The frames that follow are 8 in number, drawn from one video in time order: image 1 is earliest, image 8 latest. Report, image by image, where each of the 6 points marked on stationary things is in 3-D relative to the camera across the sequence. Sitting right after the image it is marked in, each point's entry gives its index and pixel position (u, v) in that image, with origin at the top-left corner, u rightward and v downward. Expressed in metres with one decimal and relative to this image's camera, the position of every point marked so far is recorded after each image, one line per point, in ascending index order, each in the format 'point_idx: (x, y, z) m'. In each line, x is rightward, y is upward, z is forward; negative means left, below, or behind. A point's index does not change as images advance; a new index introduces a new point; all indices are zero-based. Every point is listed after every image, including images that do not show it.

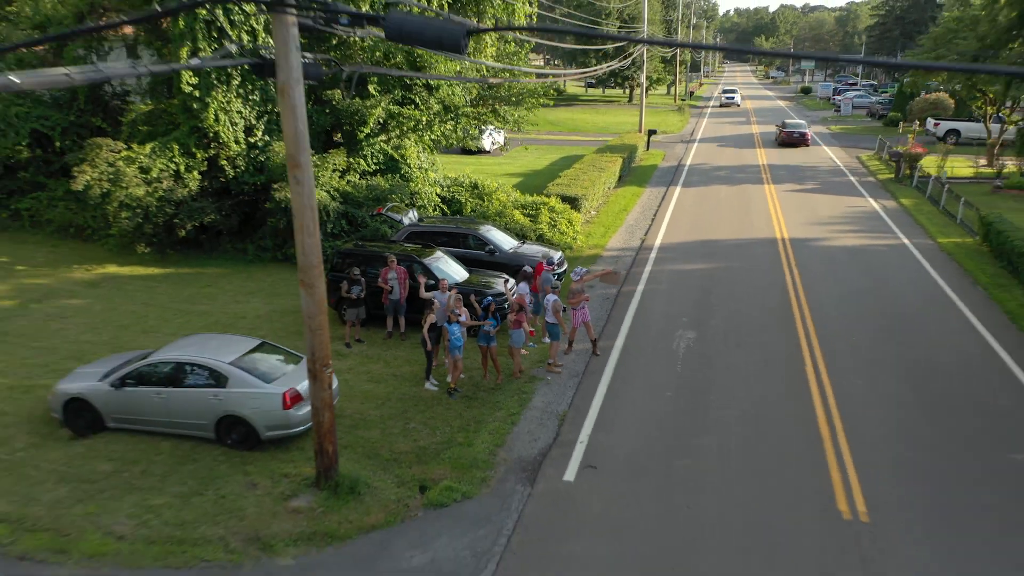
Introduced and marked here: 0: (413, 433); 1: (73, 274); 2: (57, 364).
0: (-0.9, -1.3, +7.4) m
1: (-6.7, +0.2, +12.1) m
2: (-5.0, -0.8, +8.8) m
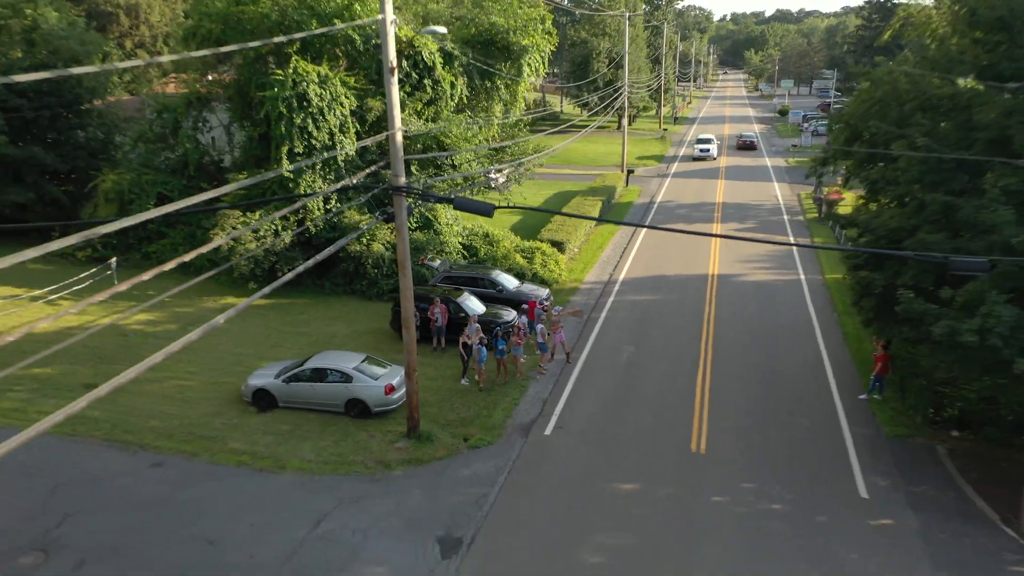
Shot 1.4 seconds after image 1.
0: (-0.8, -1.9, +12.5) m
1: (-6.7, -0.3, +17.2) m
2: (-4.9, -1.3, +13.9) m
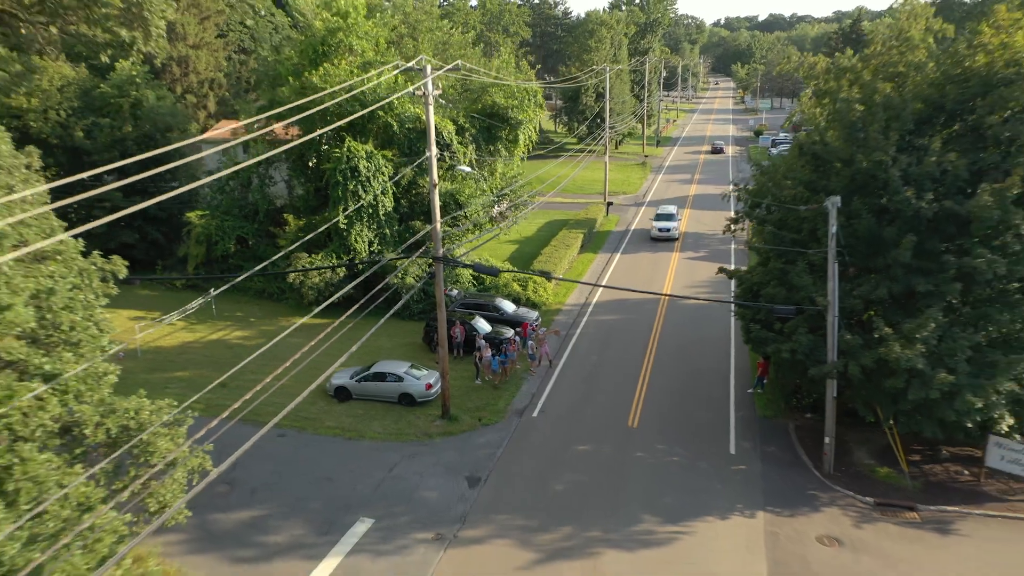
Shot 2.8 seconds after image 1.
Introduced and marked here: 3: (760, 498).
0: (-0.9, -2.6, +18.3) m
1: (-6.7, -1.0, +23.0) m
2: (-5.0, -2.0, +19.7) m
3: (+4.5, -3.8, +14.2) m
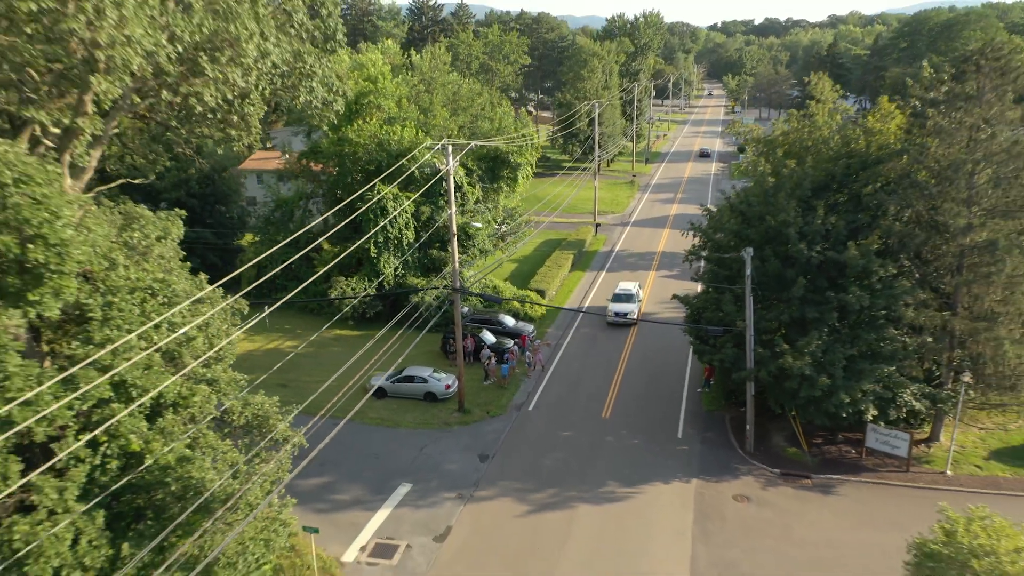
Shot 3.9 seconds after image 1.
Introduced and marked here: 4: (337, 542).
0: (-0.8, -3.2, +23.4) m
1: (-6.7, -1.6, +28.0) m
2: (-5.0, -2.6, +24.7) m
3: (+4.5, -4.5, +19.2) m
4: (-3.6, -5.3, +16.5) m
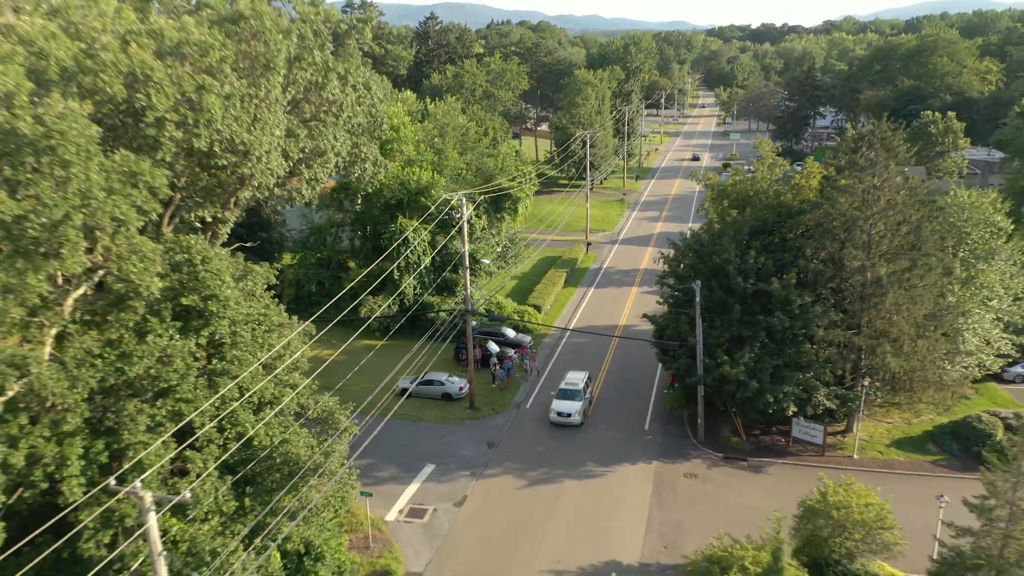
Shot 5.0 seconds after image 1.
0: (-0.8, -4.0, +28.7) m
1: (-6.7, -2.4, +33.3) m
2: (-4.9, -3.4, +30.0) m
3: (+4.5, -5.2, +24.5) m
4: (-3.6, -6.0, +21.8) m
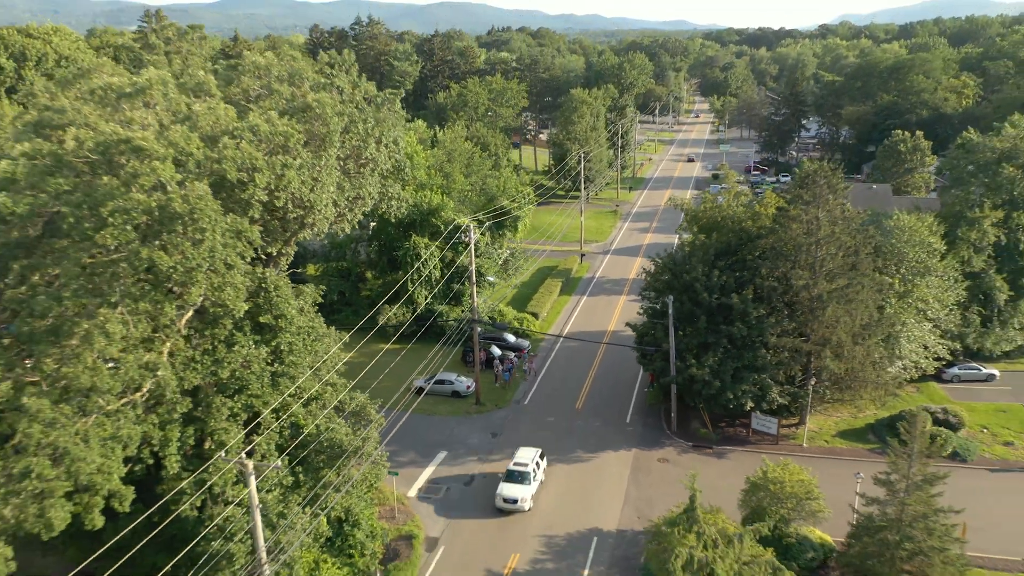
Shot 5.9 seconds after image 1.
0: (-0.8, -4.4, +32.9) m
1: (-6.7, -2.8, +37.6) m
2: (-4.9, -3.8, +34.3) m
3: (+4.5, -5.7, +28.8) m
4: (-3.6, -6.5, +26.1) m
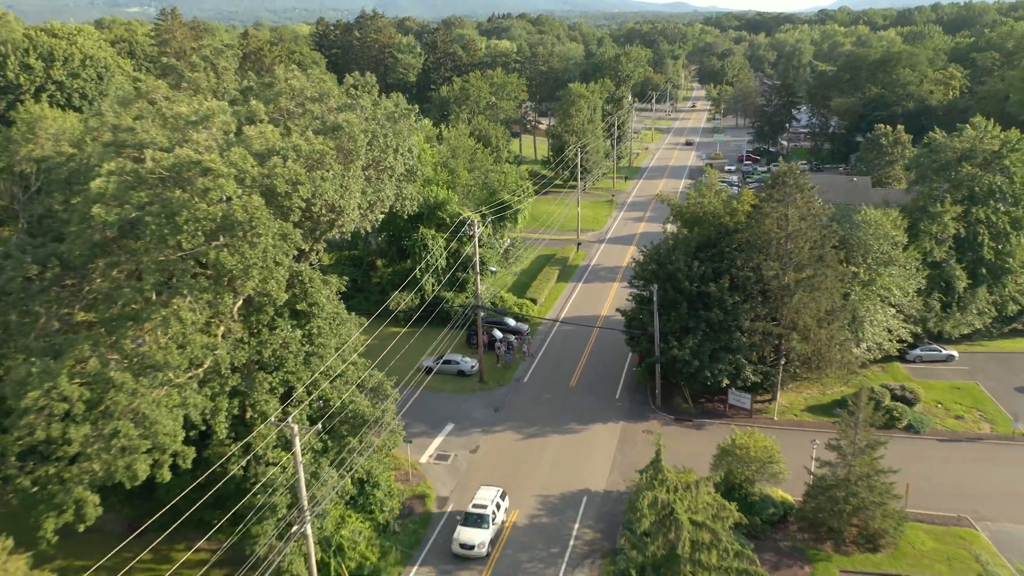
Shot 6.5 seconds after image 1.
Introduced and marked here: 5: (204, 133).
0: (-0.8, -3.9, +36.1) m
1: (-6.6, -2.2, +40.8) m
2: (-4.9, -3.3, +37.5) m
3: (+4.5, -5.3, +32.0) m
4: (-3.6, -6.1, +29.4) m
5: (-7.6, +3.8, +19.5) m
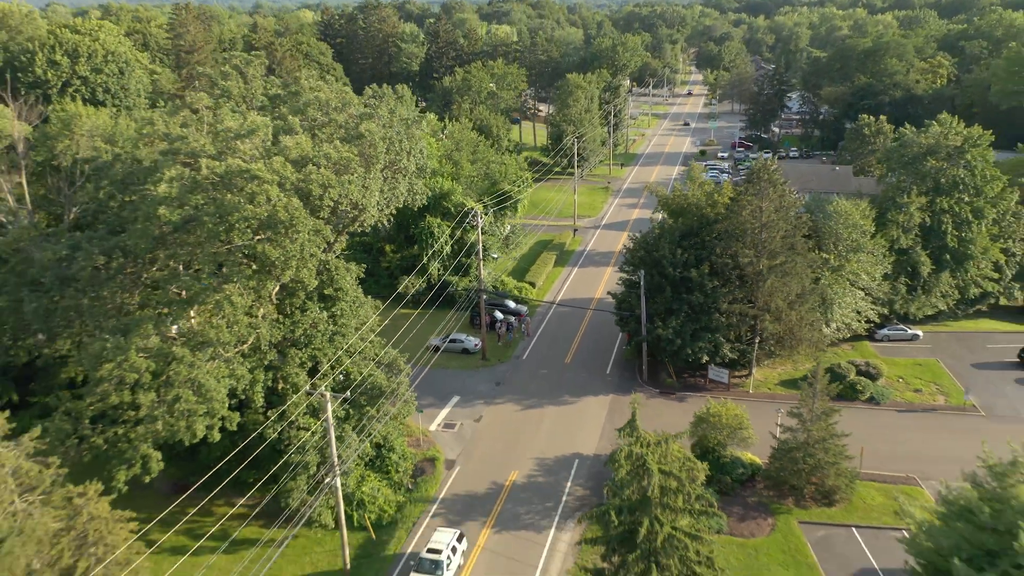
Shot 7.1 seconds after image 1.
0: (-0.8, -3.2, +39.4) m
1: (-6.6, -1.4, +44.0) m
2: (-4.9, -2.5, +40.7) m
3: (+4.5, -4.6, +35.3) m
4: (-3.6, -5.6, +32.7) m
5: (-7.6, +4.2, +22.6) m
